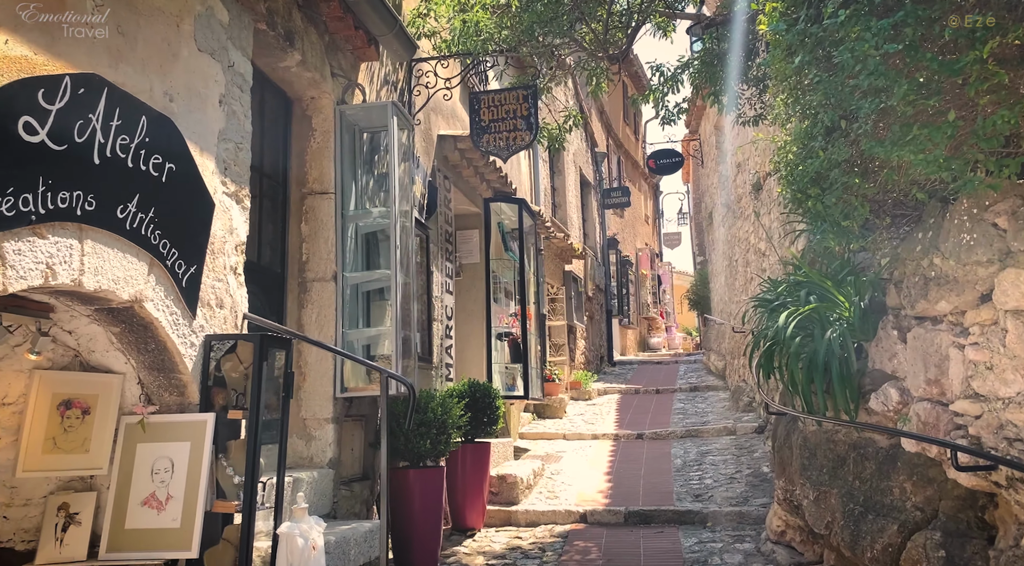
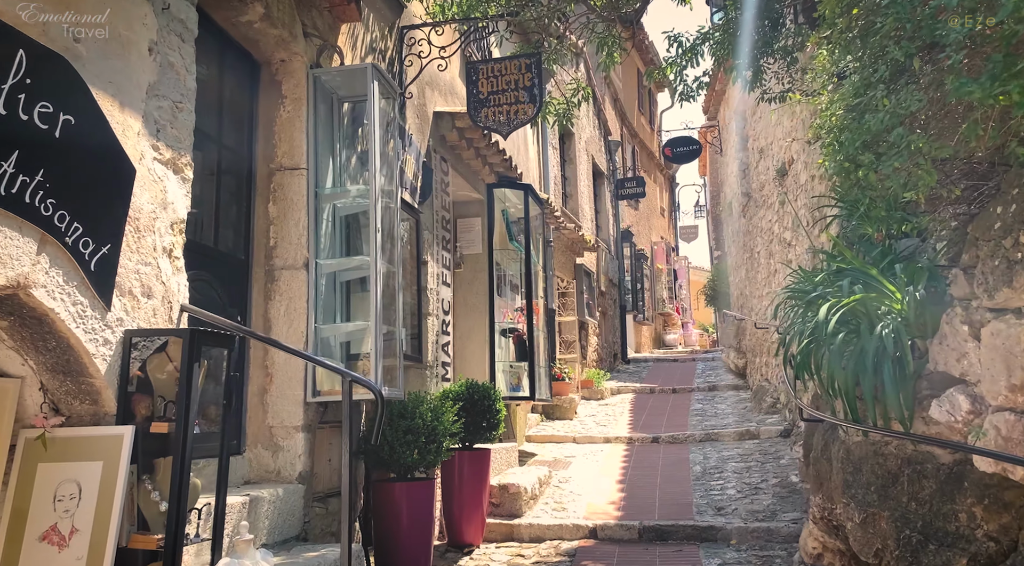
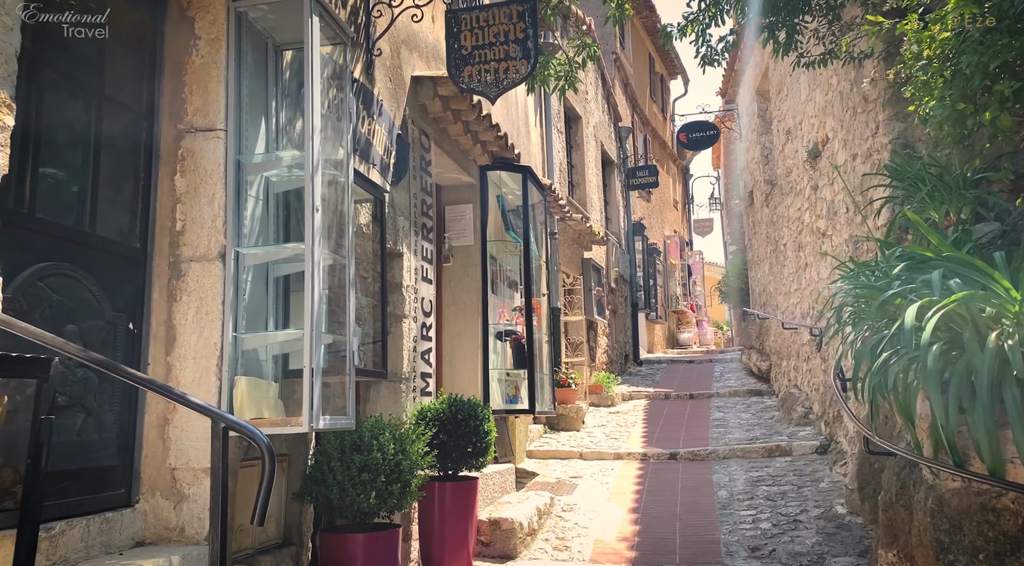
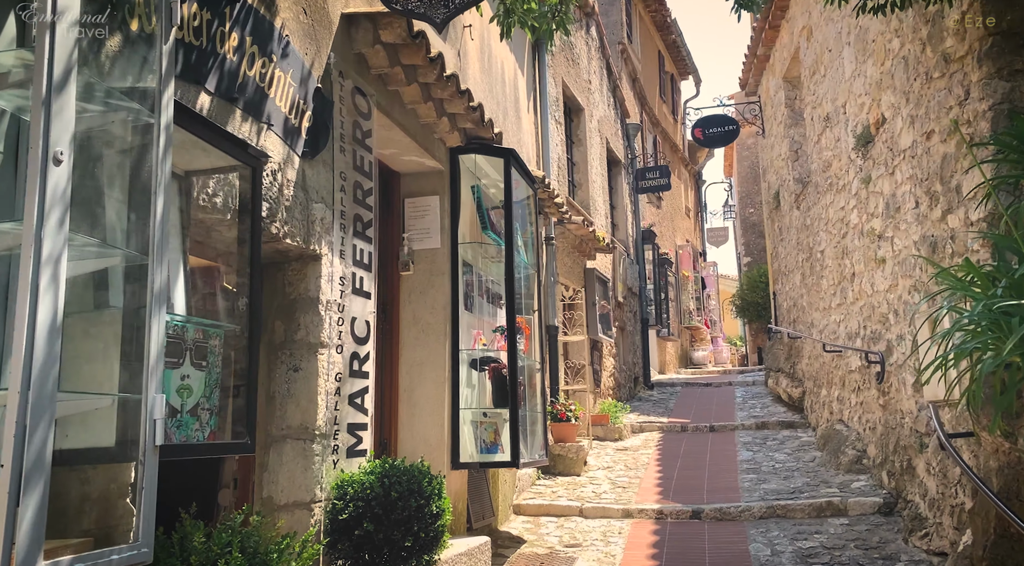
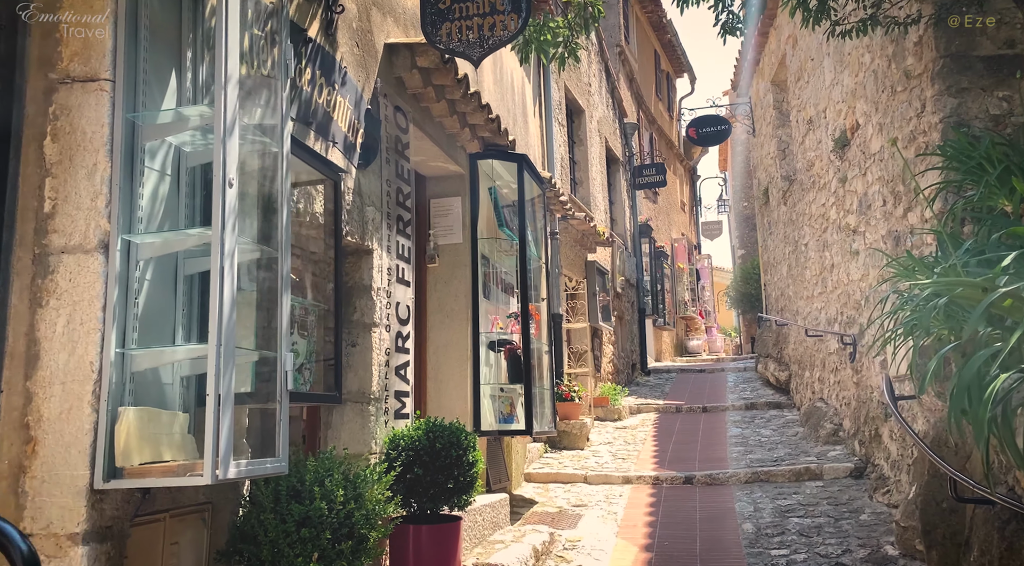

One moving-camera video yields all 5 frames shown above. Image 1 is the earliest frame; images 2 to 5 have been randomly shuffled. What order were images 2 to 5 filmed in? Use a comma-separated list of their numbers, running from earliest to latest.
2, 3, 5, 4
